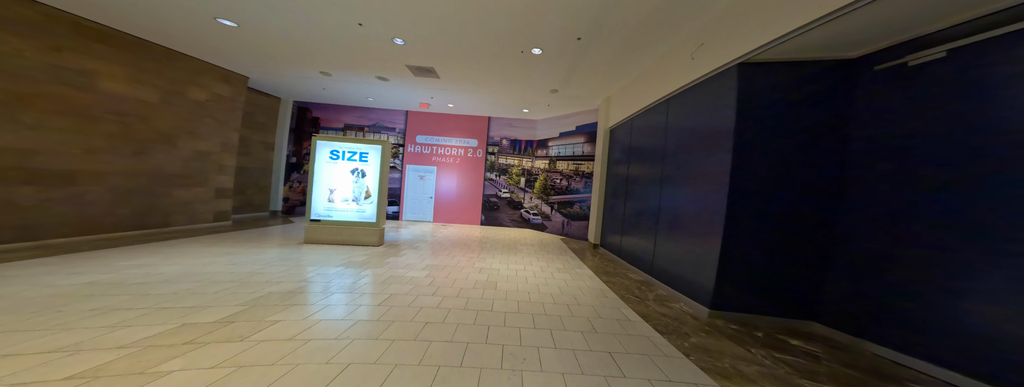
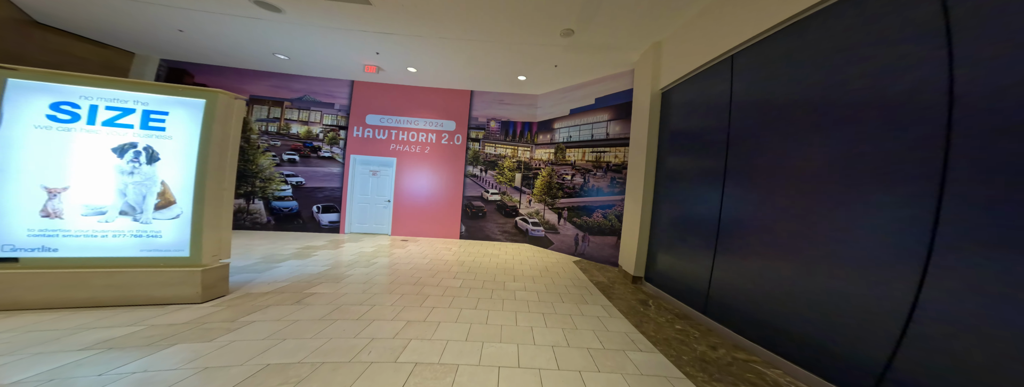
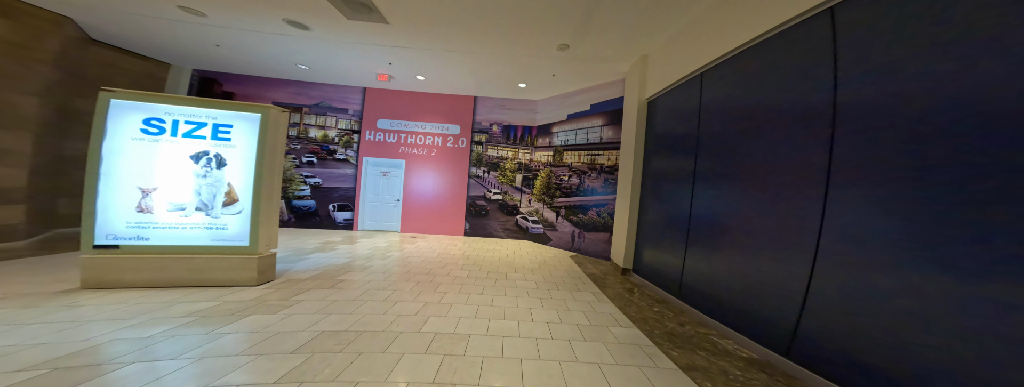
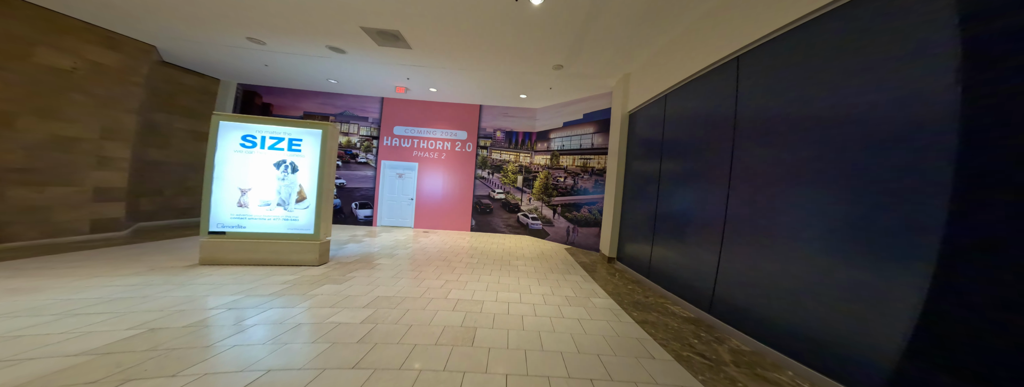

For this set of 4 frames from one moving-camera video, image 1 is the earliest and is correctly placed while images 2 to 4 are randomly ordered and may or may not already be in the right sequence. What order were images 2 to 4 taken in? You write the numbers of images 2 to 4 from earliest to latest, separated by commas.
4, 3, 2
